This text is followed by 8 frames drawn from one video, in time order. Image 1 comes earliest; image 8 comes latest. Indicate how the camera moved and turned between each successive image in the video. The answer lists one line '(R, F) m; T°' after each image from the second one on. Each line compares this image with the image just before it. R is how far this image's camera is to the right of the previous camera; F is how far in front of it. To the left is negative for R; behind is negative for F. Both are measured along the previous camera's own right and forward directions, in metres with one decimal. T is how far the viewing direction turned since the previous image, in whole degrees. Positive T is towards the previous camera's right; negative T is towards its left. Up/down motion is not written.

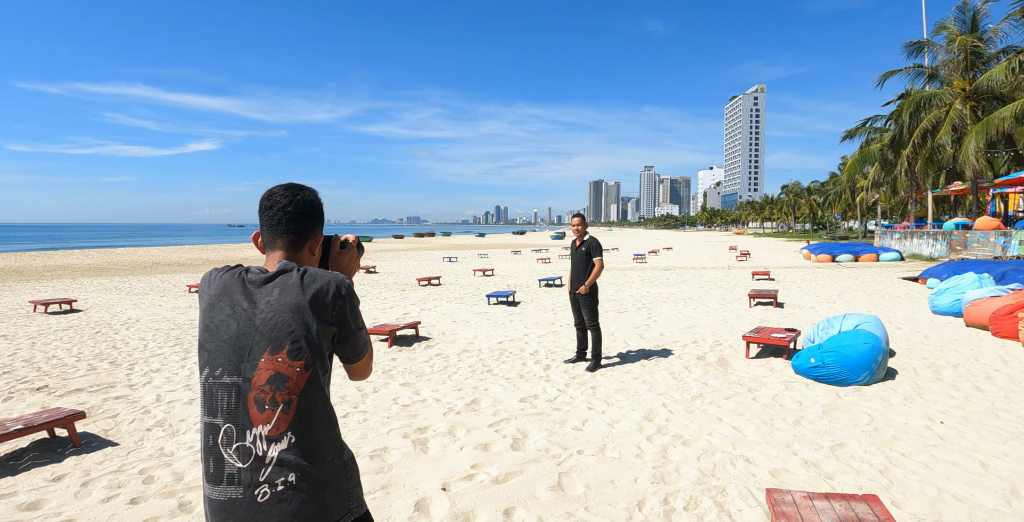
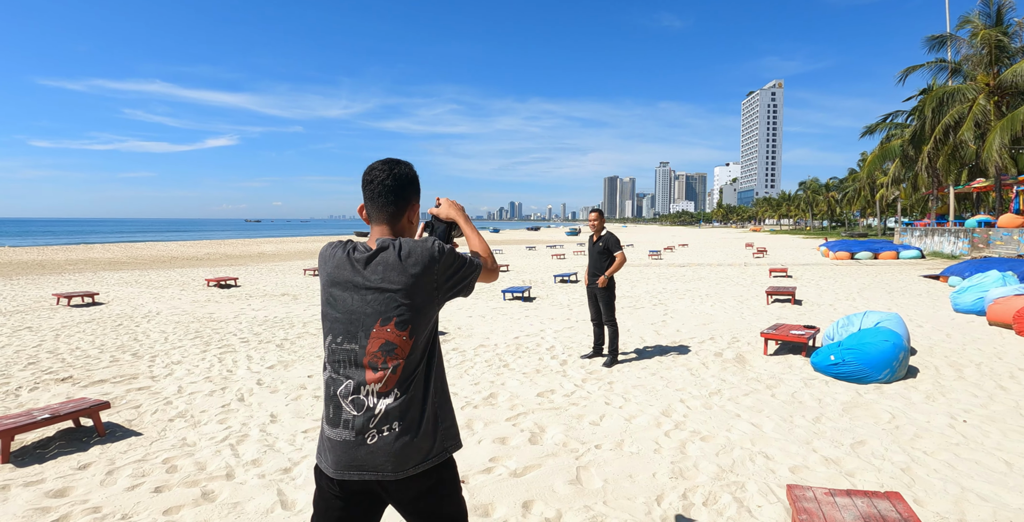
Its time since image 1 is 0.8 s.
(-0.1, 0.0) m; -1°
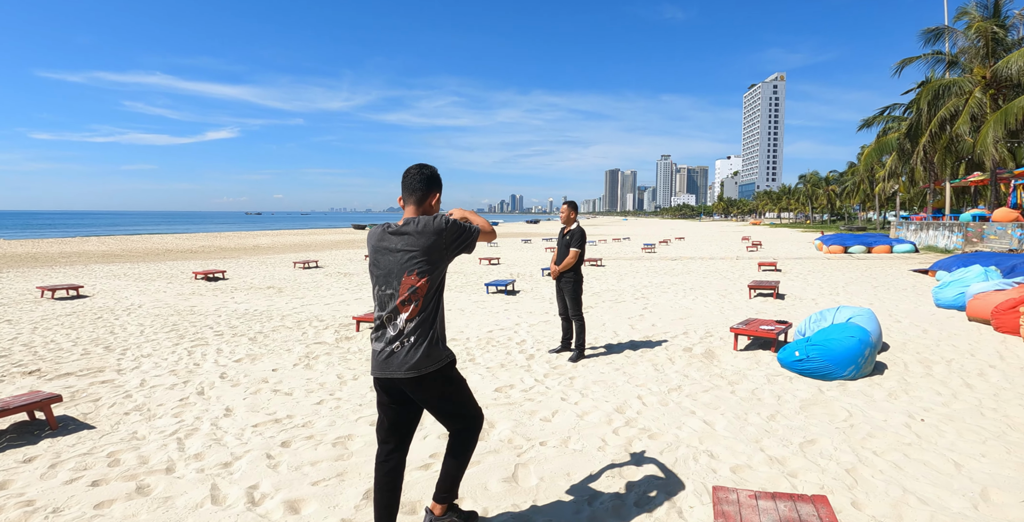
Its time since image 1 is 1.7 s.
(+0.4, +0.1) m; 0°
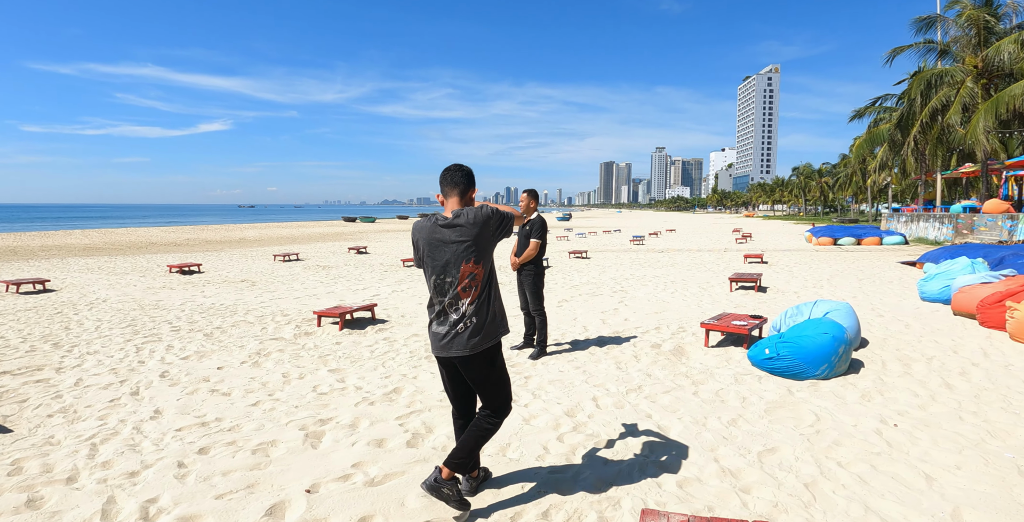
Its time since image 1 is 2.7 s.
(+0.4, +0.4) m; 0°
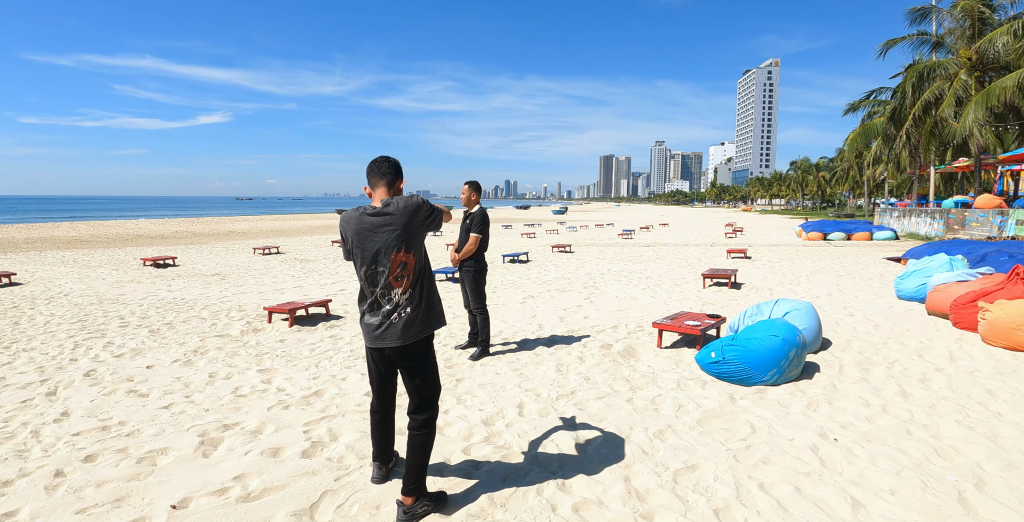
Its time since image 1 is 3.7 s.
(+0.6, +0.3) m; 0°
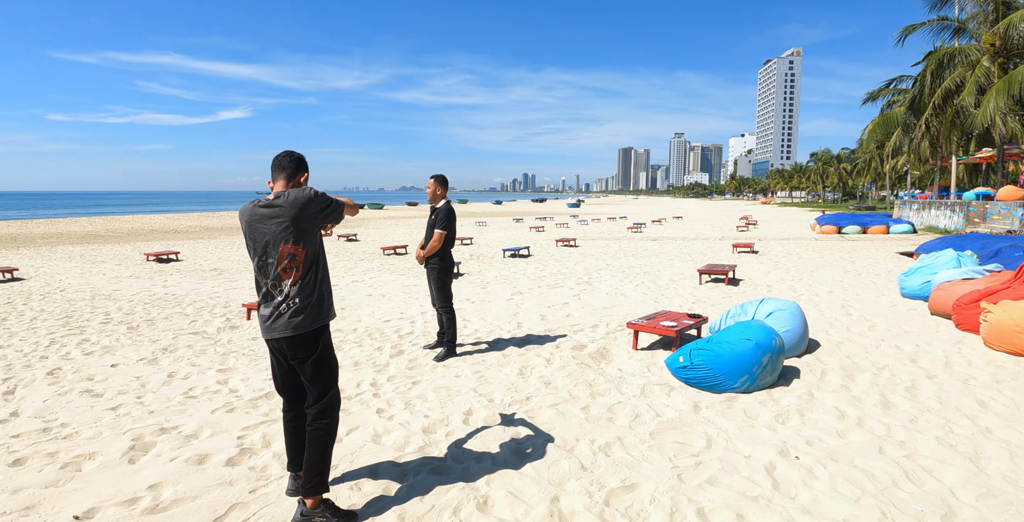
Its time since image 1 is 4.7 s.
(+0.5, +0.3) m; -2°
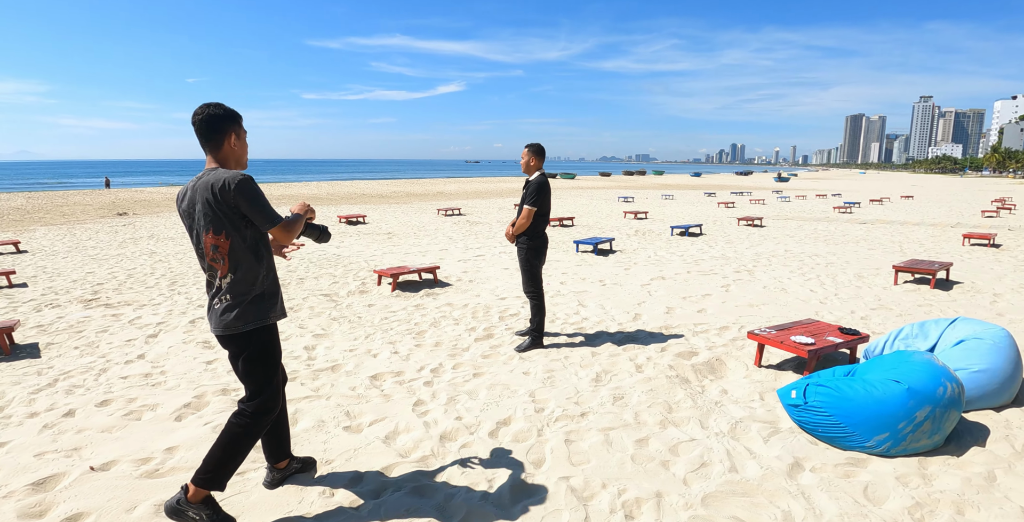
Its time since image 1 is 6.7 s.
(+0.8, +0.7) m; -21°
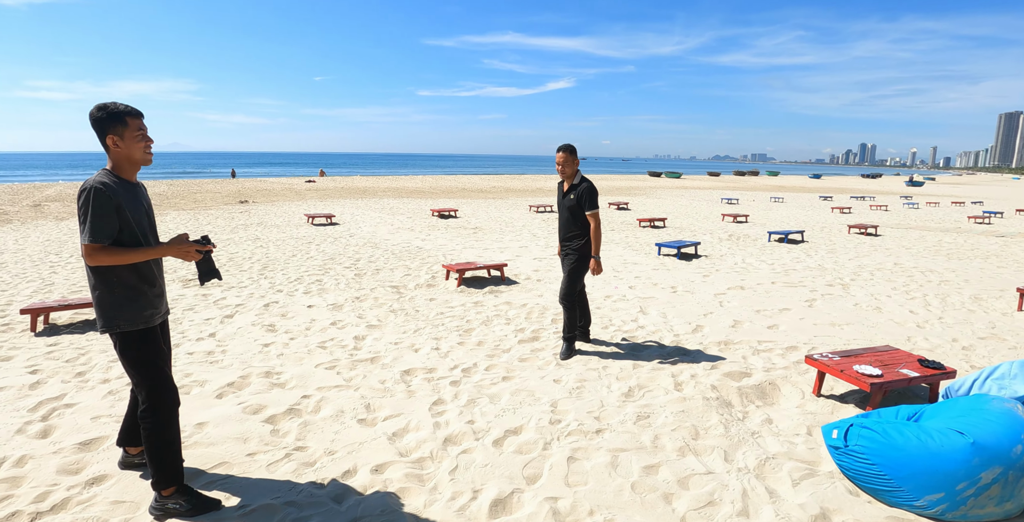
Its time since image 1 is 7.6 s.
(+0.5, +0.1) m; -11°
